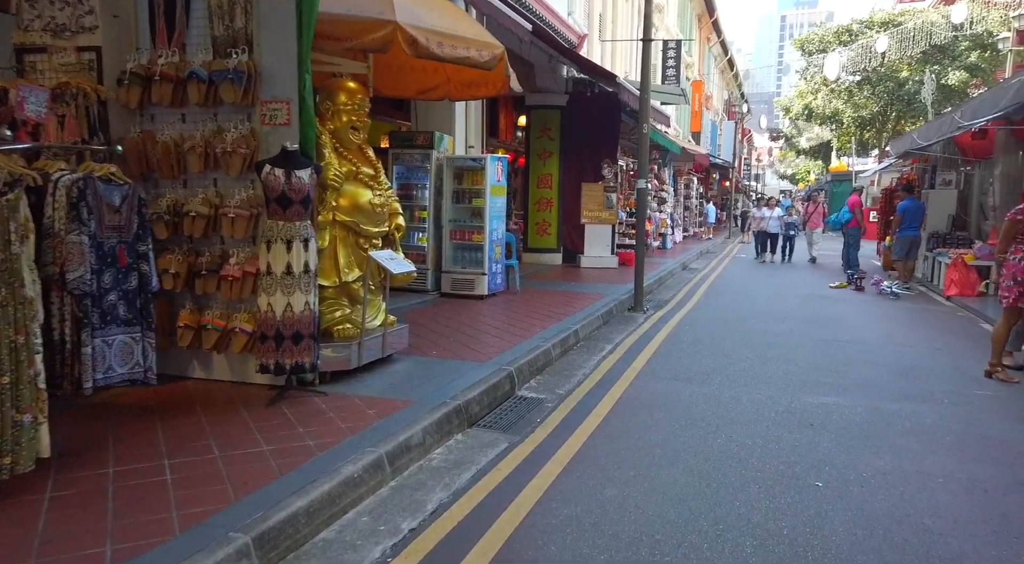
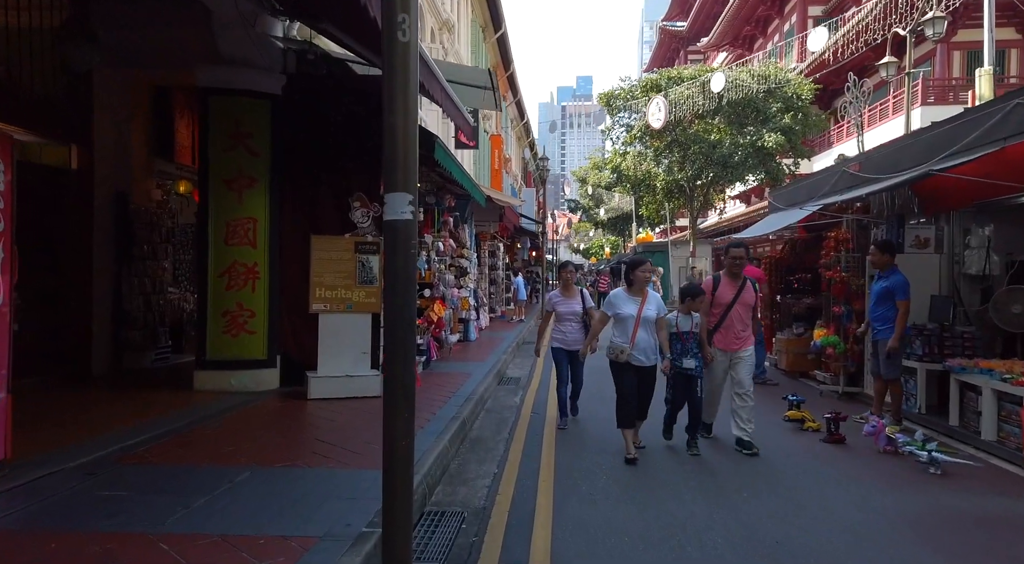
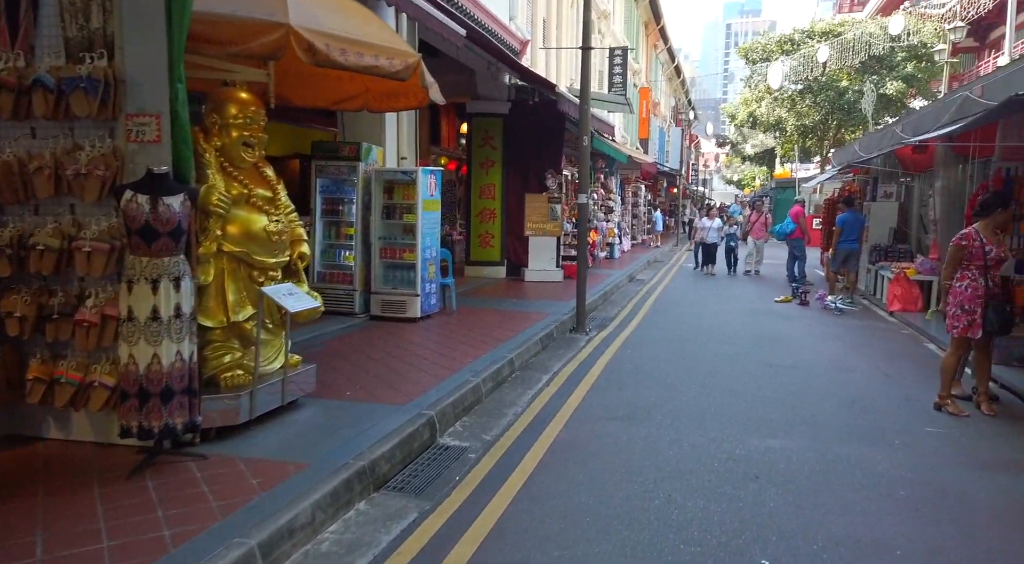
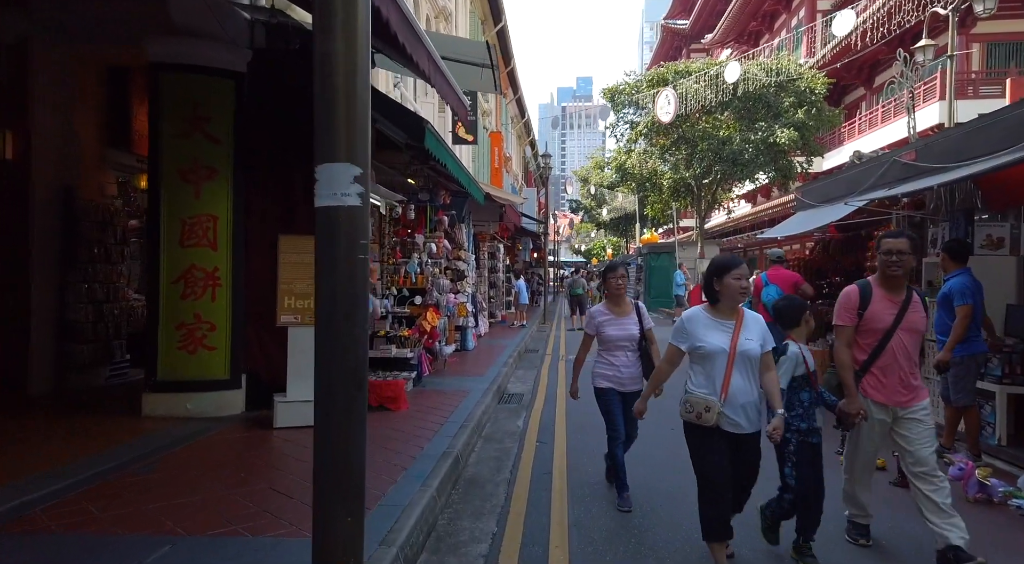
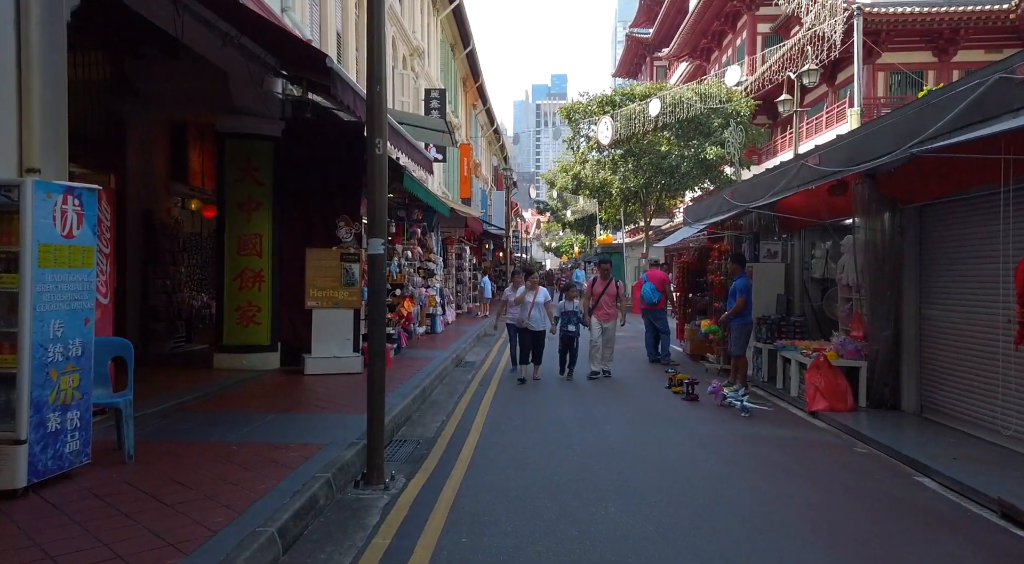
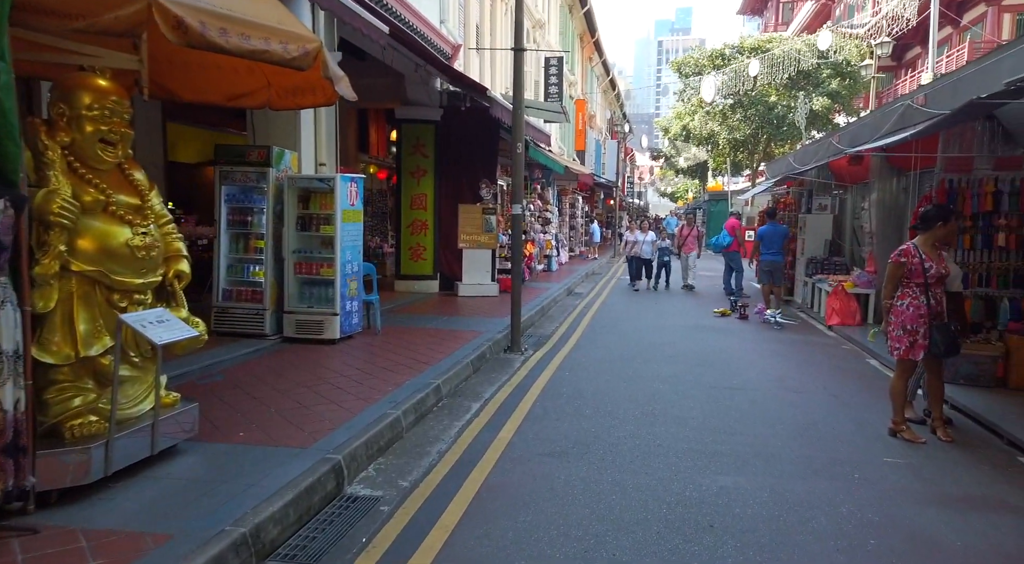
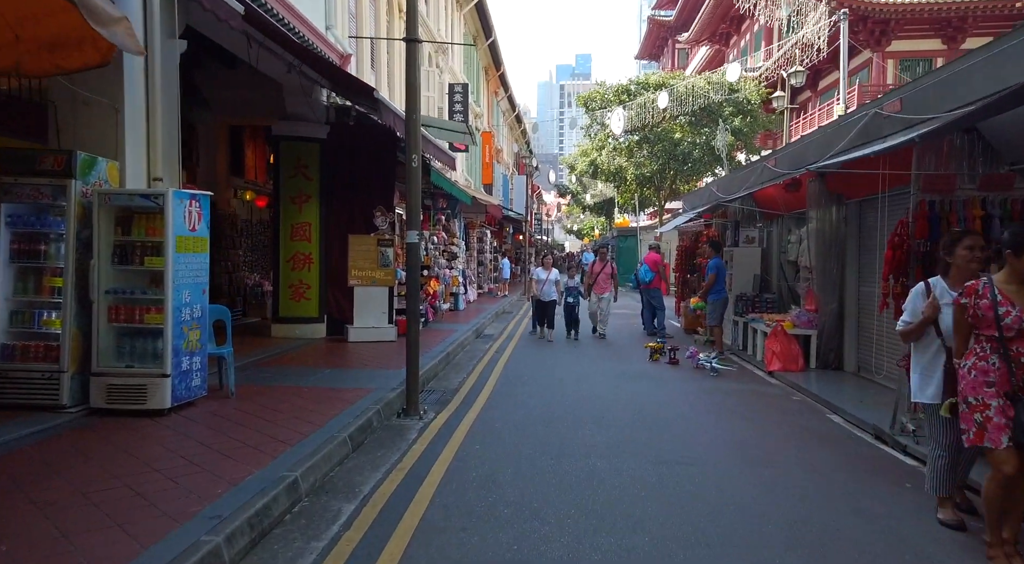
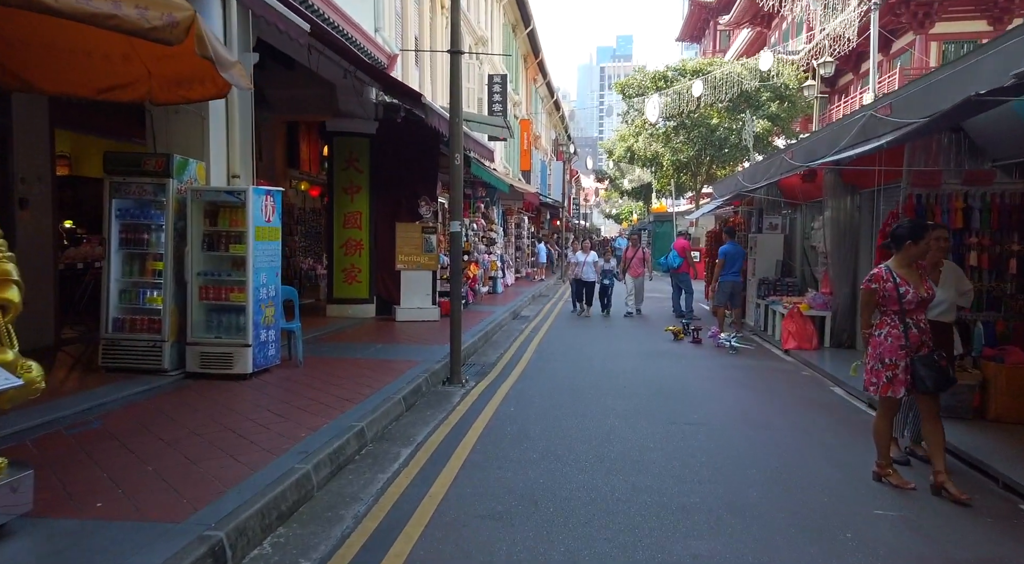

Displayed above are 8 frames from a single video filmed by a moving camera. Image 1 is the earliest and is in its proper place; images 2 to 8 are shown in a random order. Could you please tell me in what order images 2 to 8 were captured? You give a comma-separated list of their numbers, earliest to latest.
3, 6, 8, 7, 5, 2, 4
